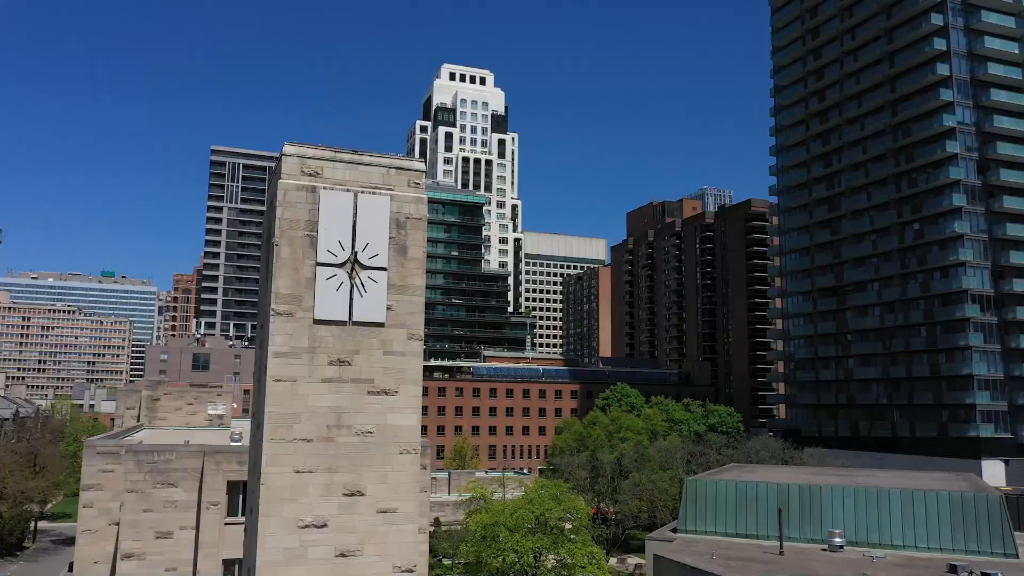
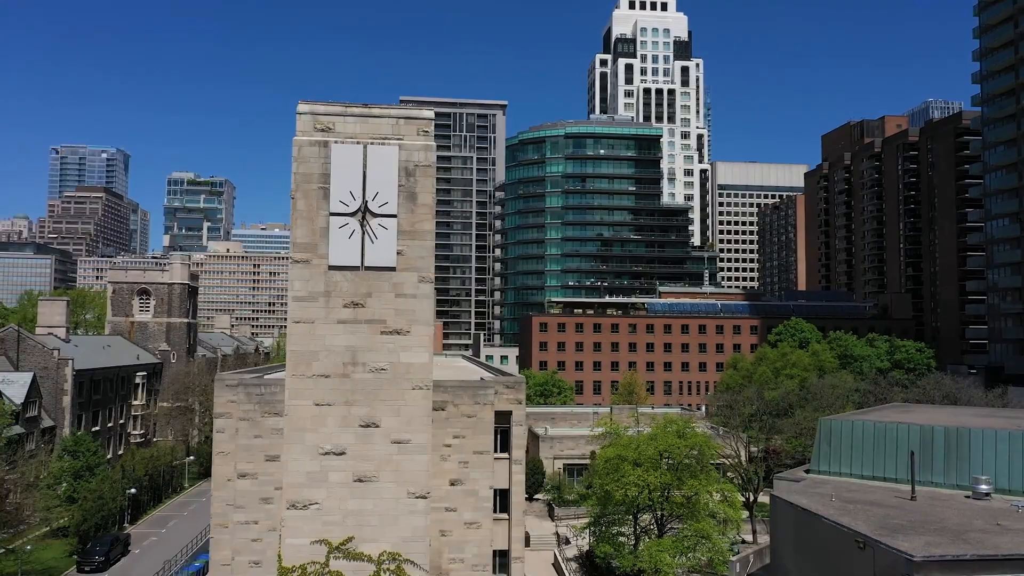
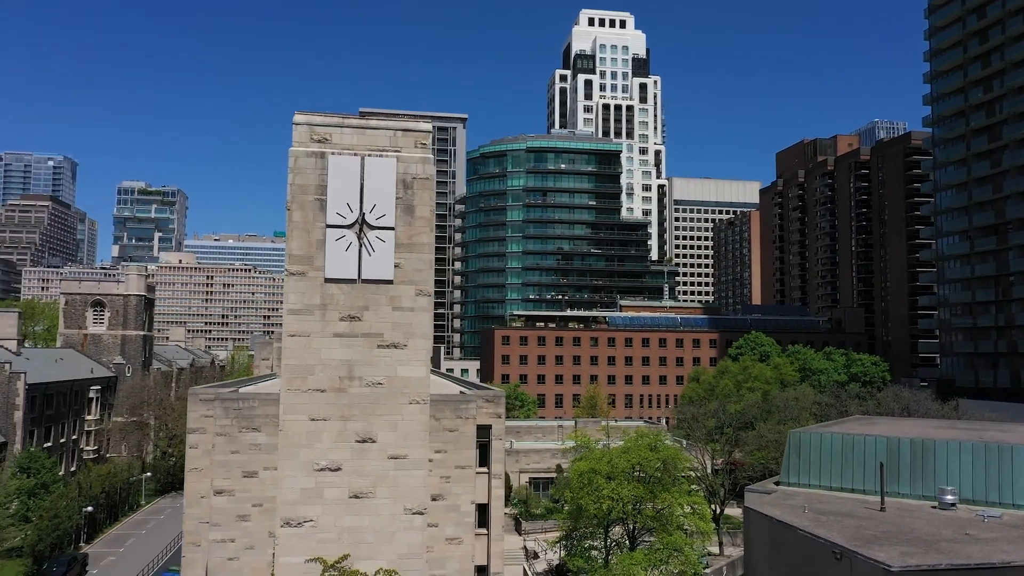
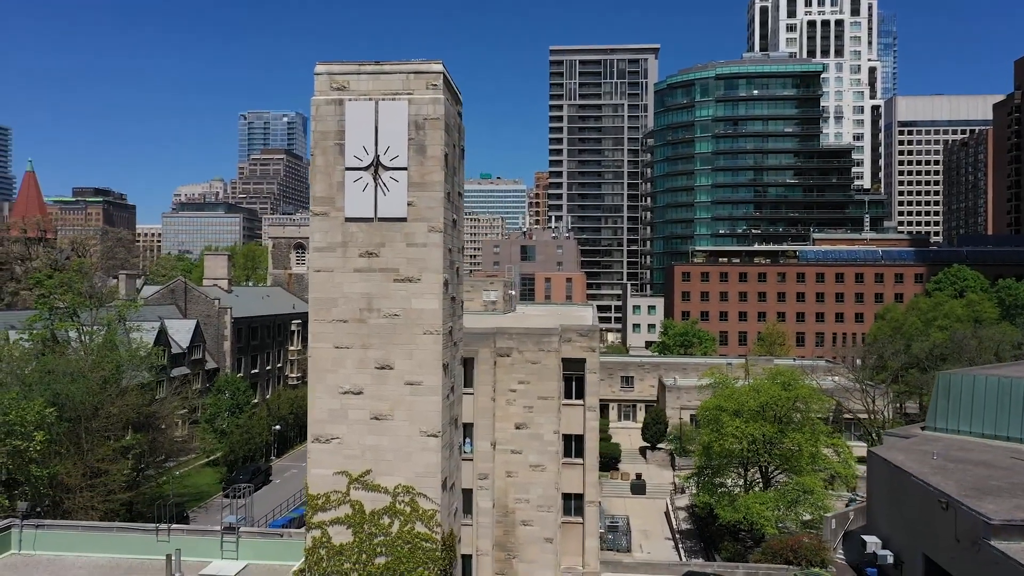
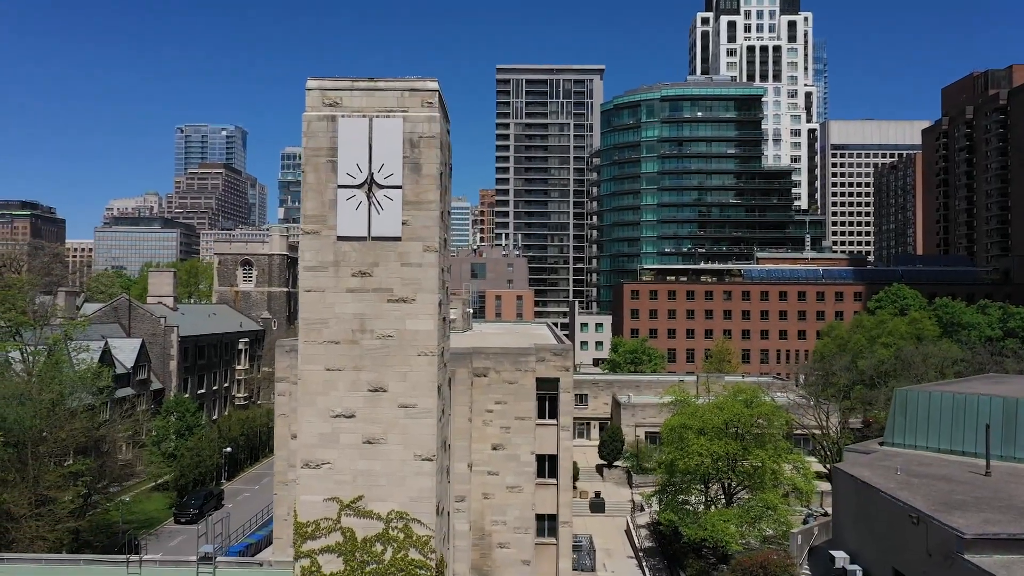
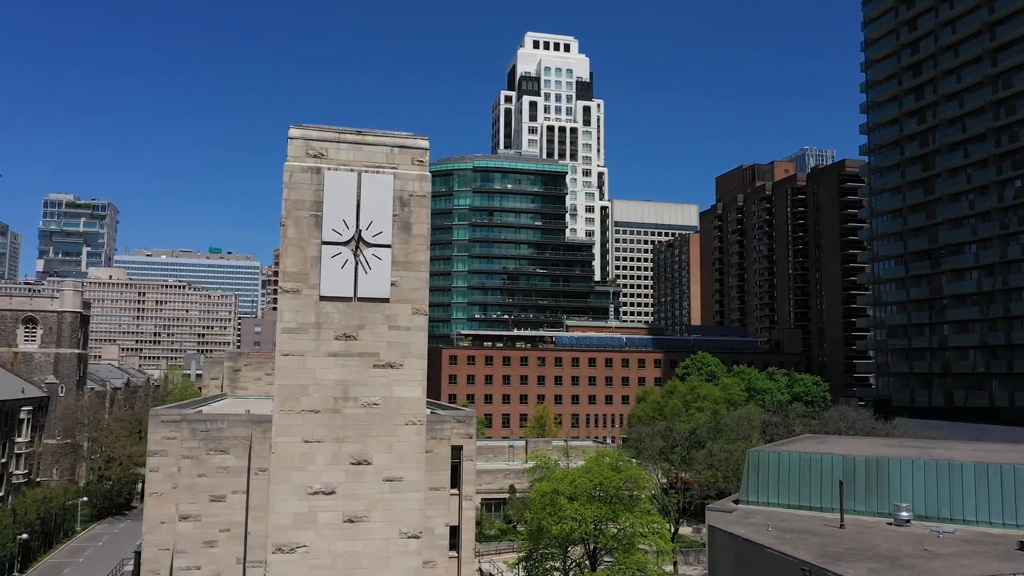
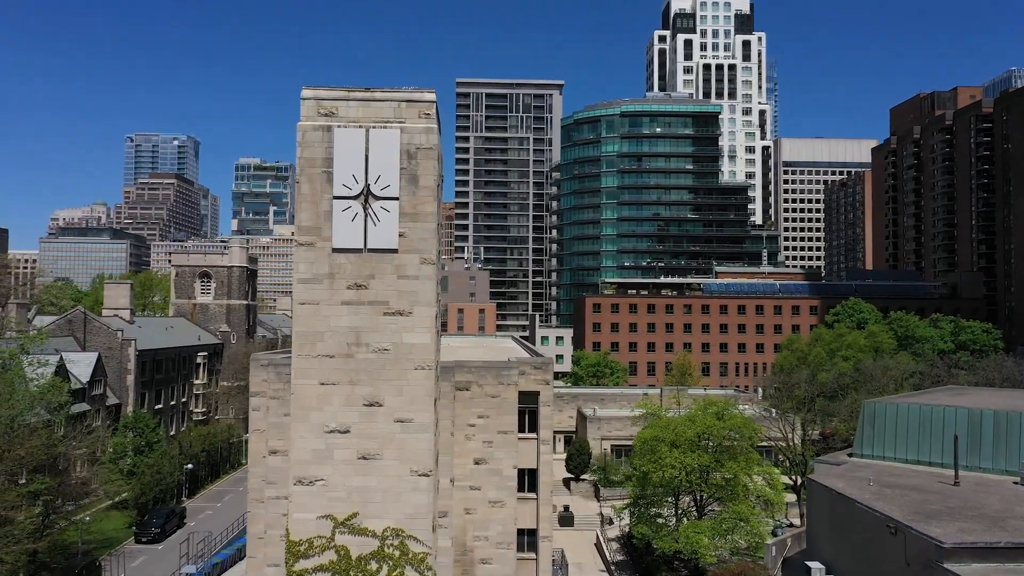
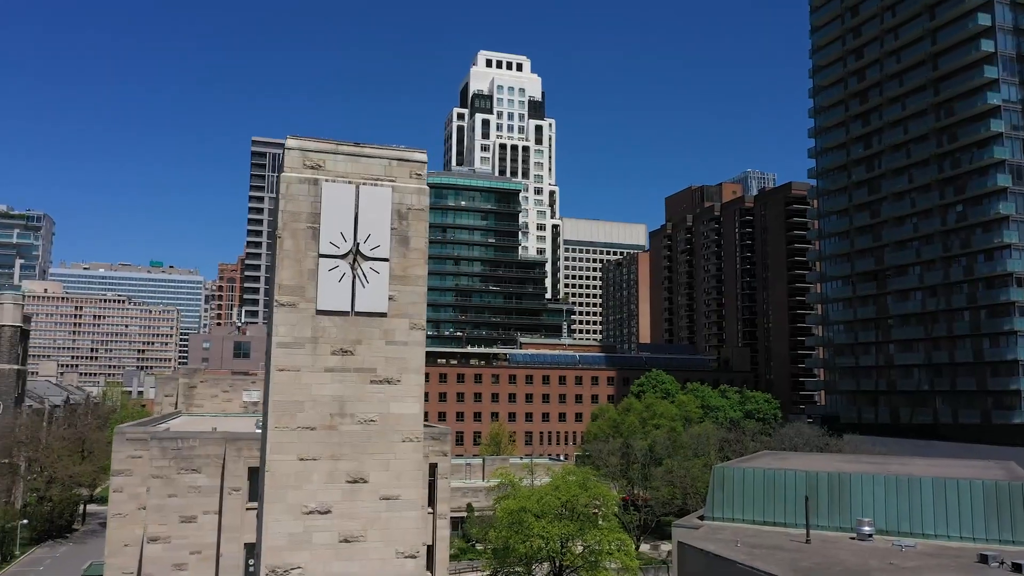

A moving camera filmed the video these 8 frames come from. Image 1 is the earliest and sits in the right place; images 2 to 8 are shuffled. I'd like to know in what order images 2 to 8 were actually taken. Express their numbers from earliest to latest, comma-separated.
8, 6, 3, 2, 7, 5, 4
